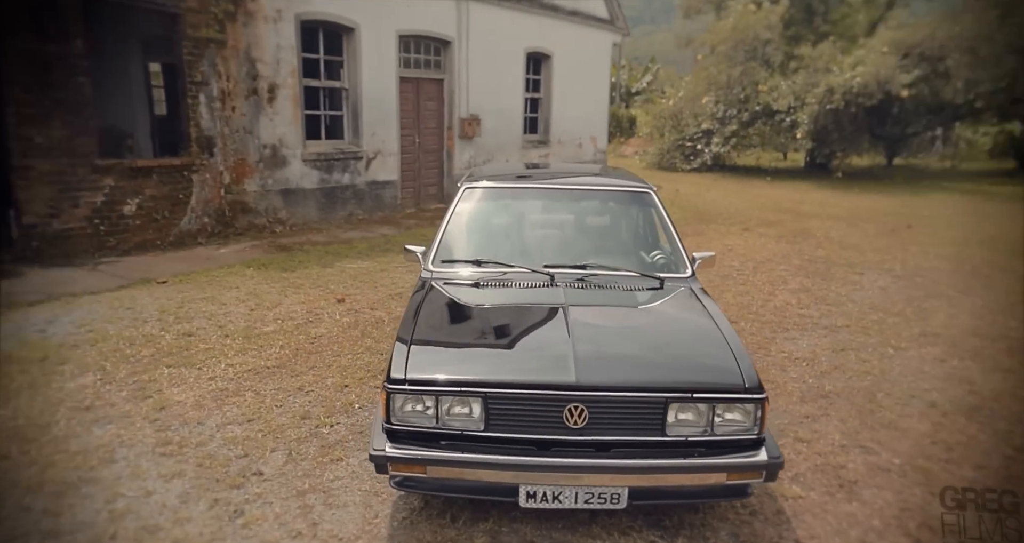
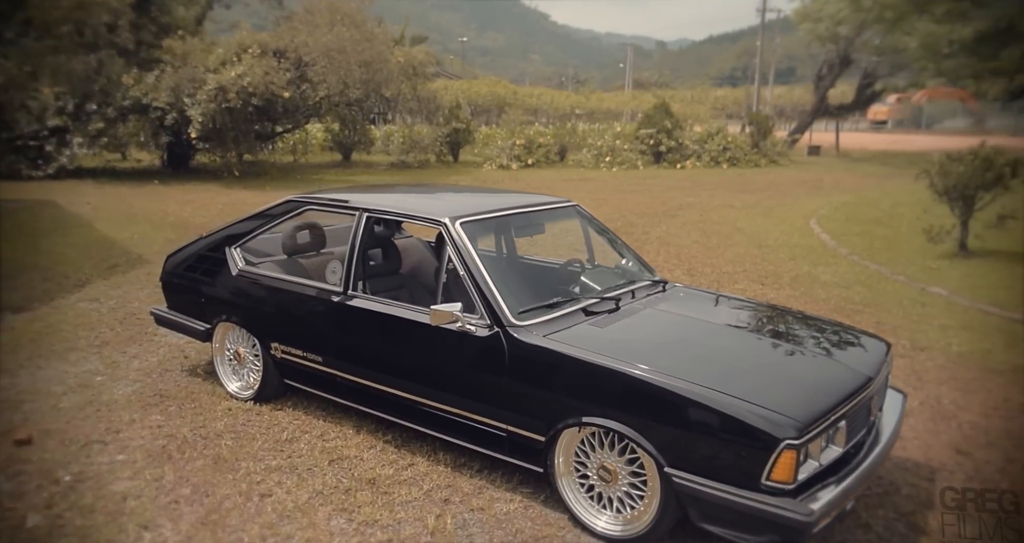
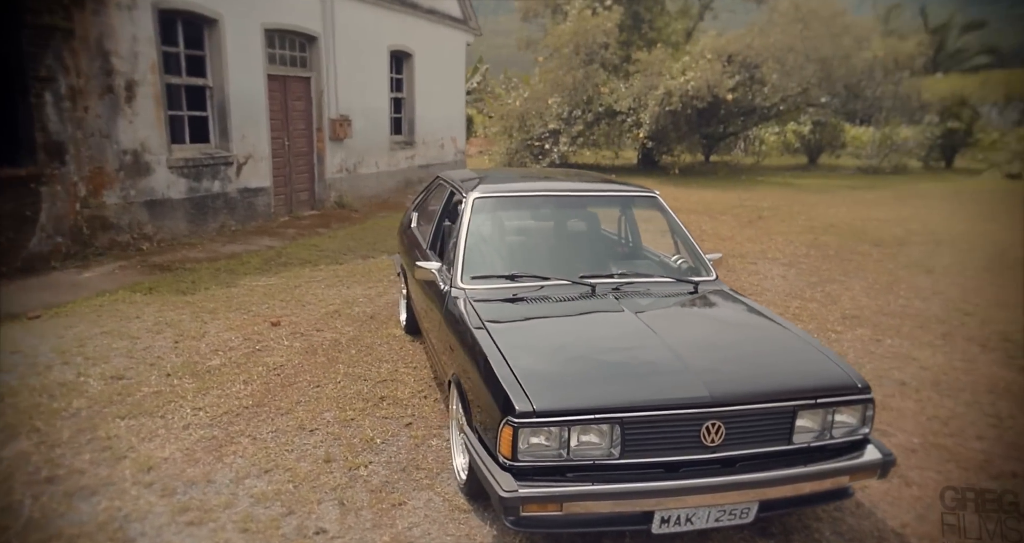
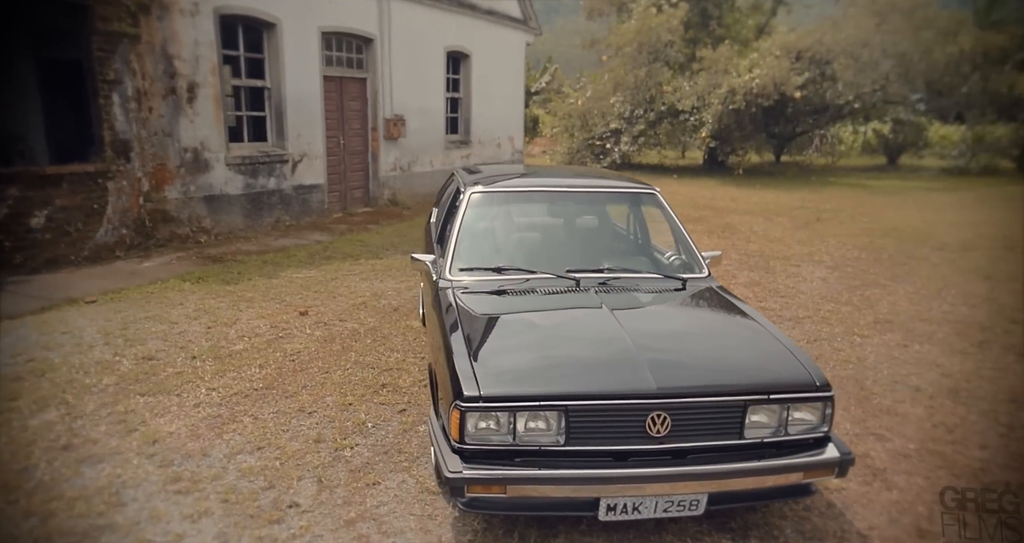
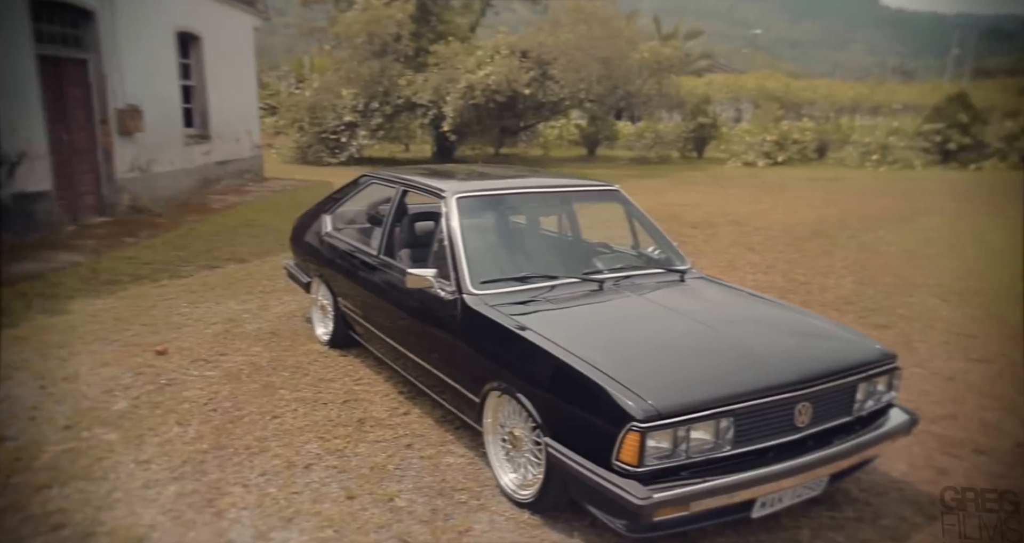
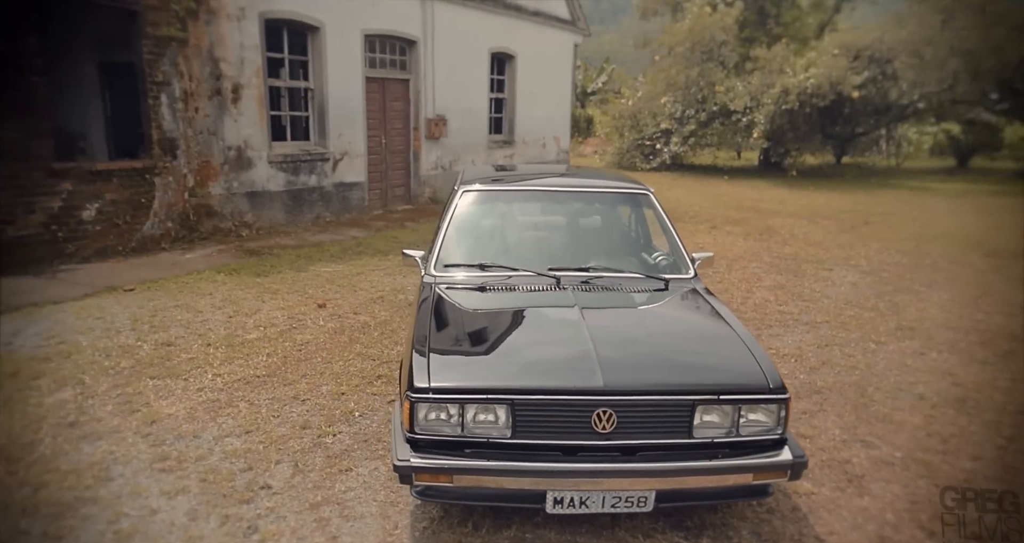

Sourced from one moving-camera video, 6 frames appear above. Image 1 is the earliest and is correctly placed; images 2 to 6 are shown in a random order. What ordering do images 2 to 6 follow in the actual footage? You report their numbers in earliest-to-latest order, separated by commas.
6, 4, 3, 5, 2
